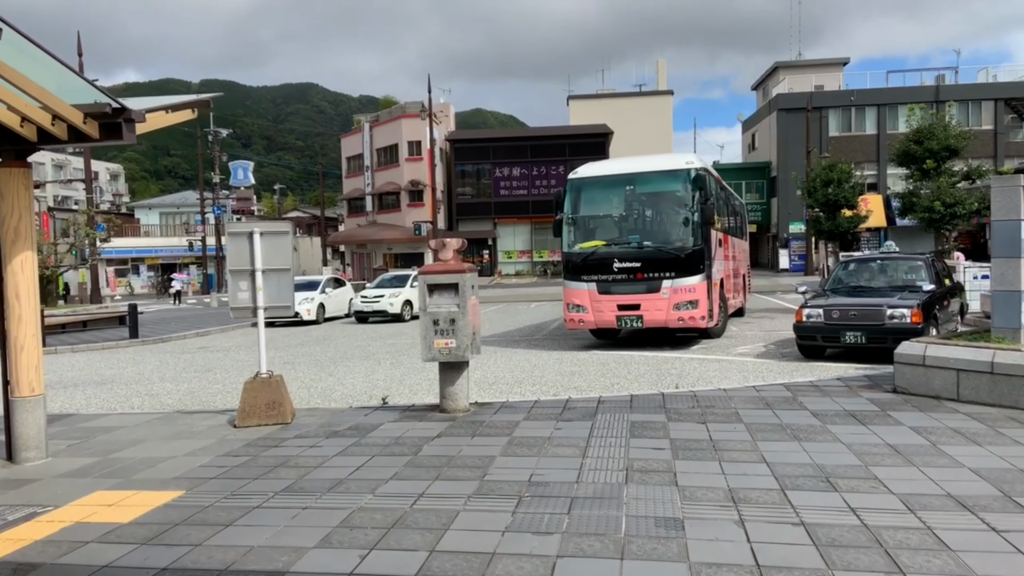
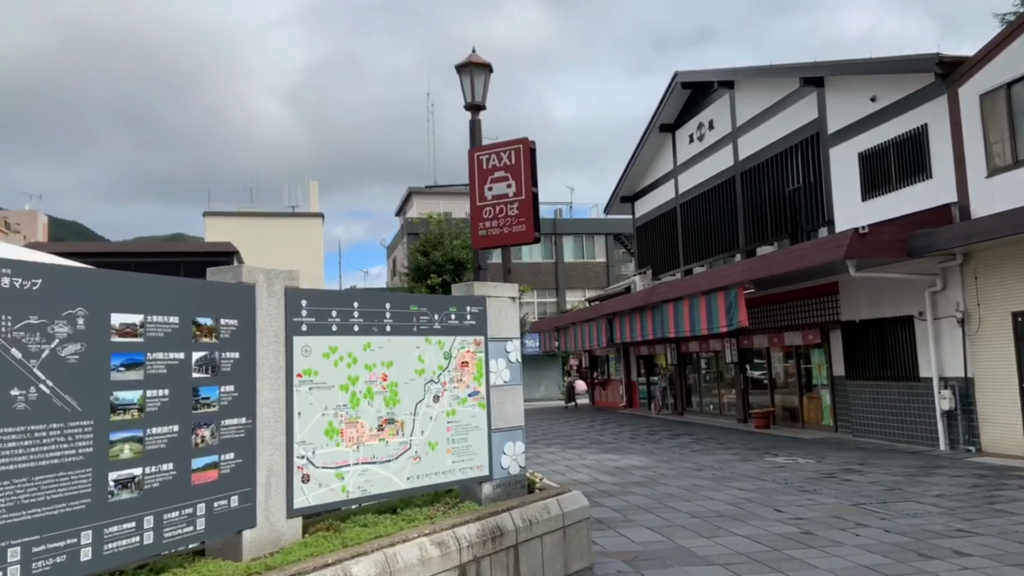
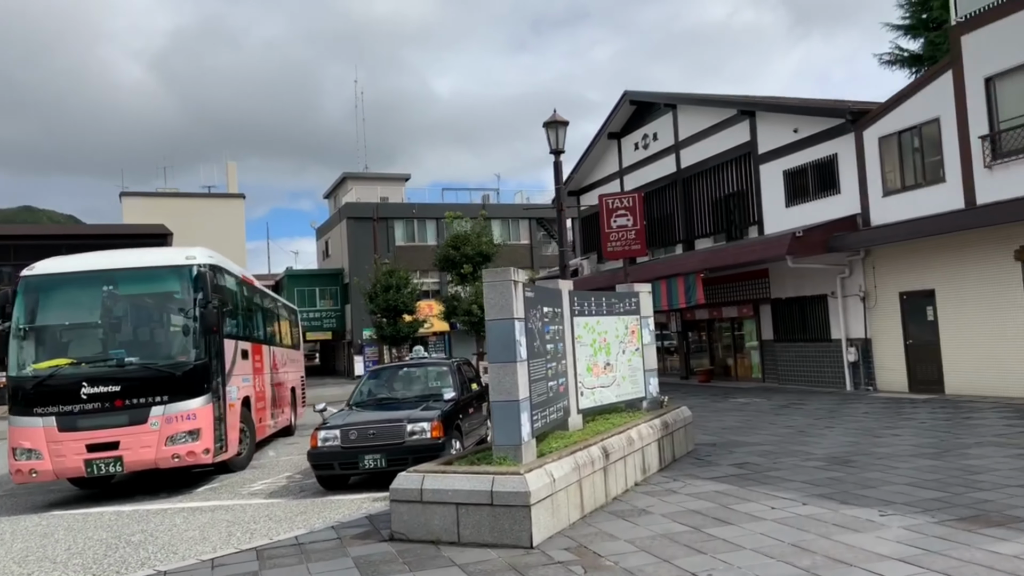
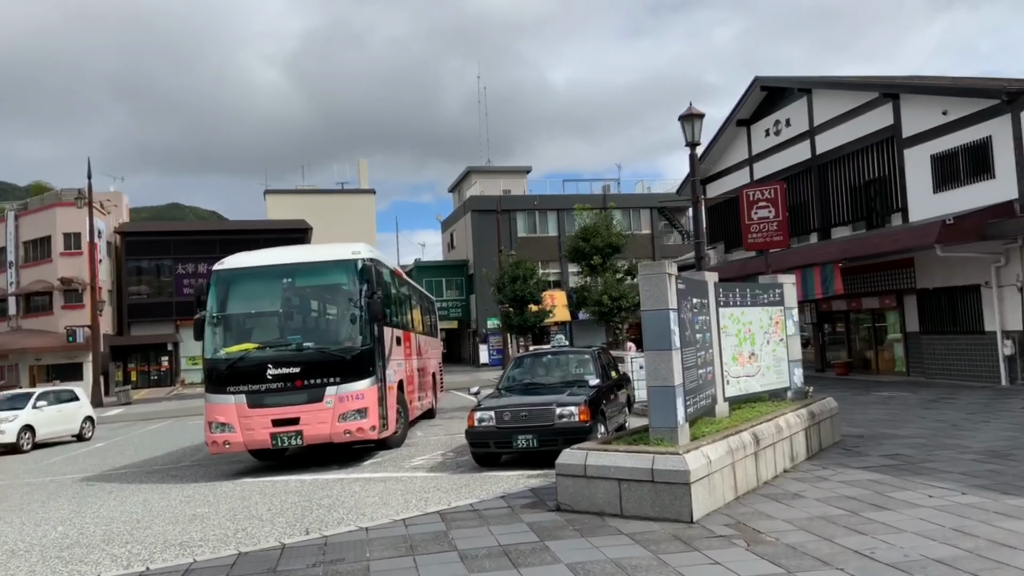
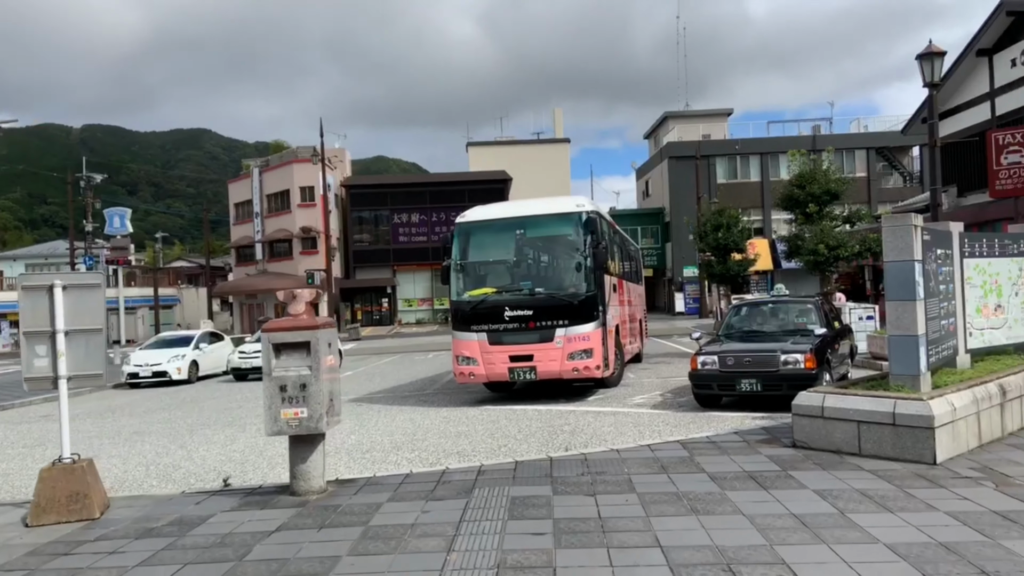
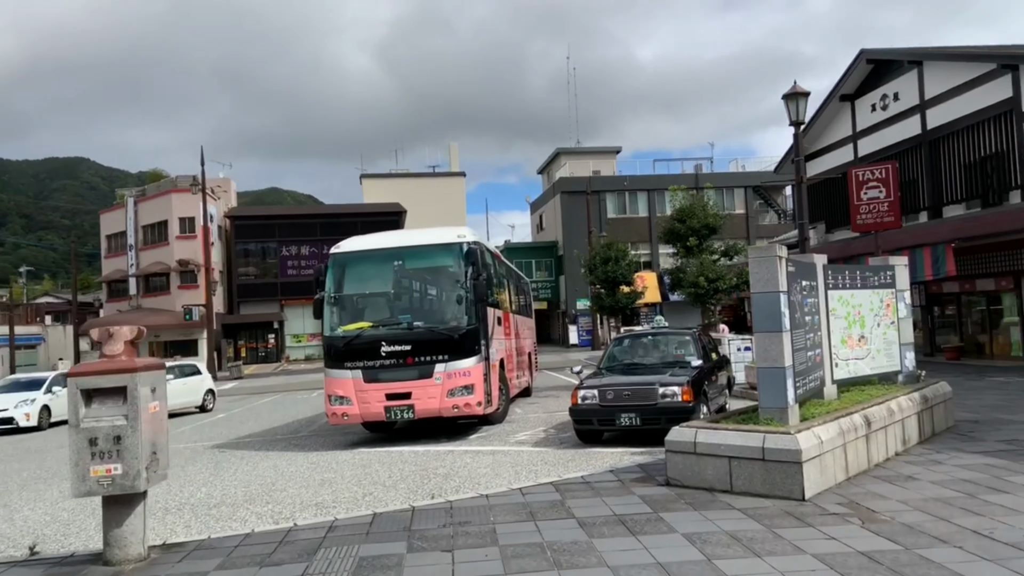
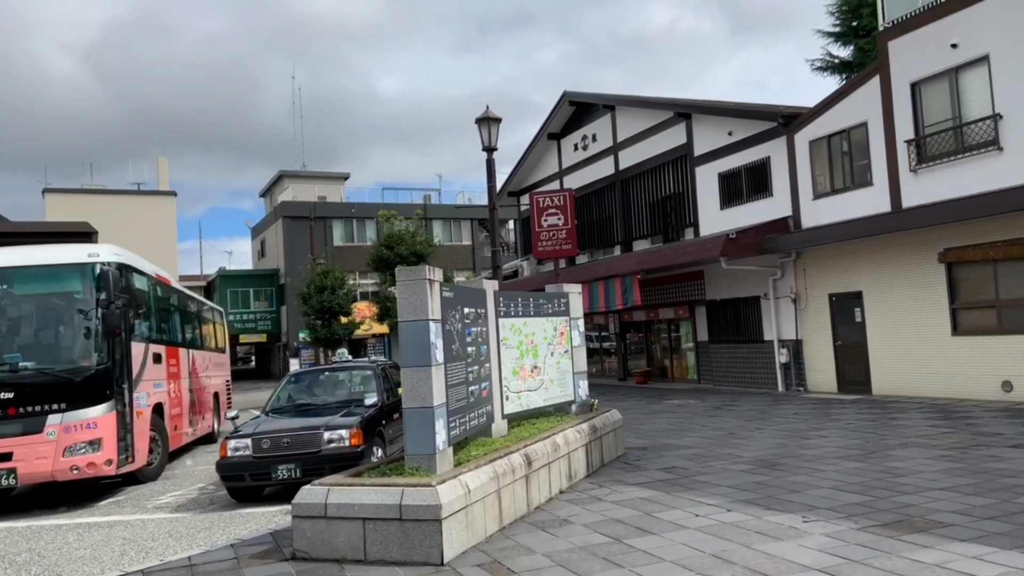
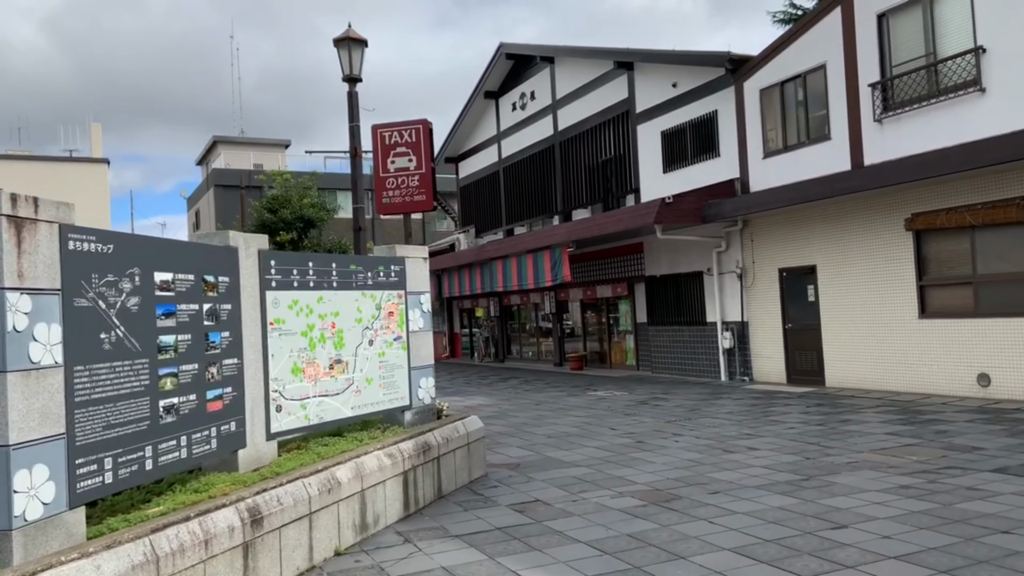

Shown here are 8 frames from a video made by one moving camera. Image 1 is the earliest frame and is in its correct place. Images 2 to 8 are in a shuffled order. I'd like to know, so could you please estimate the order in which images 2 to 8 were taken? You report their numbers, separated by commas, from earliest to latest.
5, 6, 4, 3, 7, 8, 2
